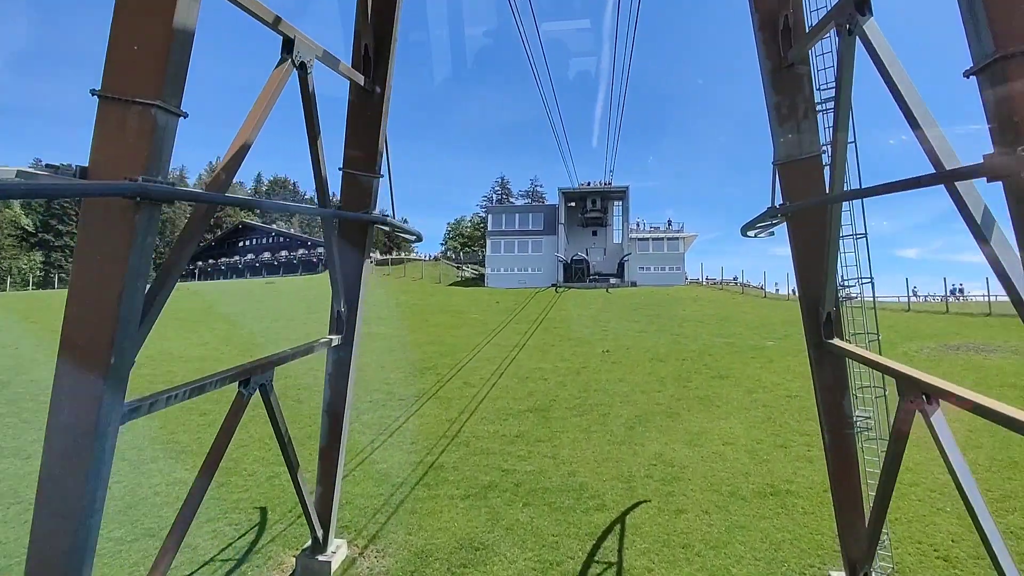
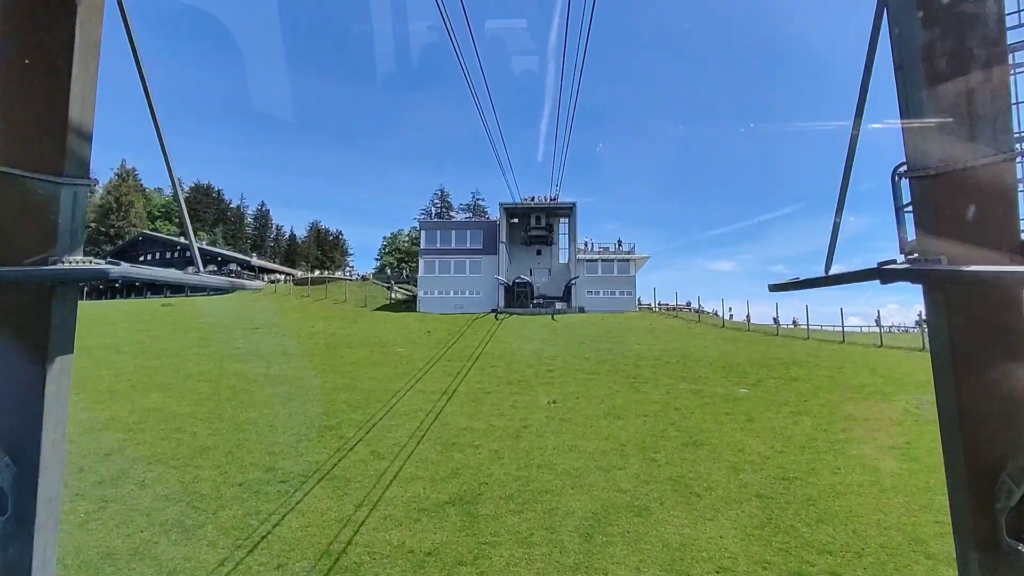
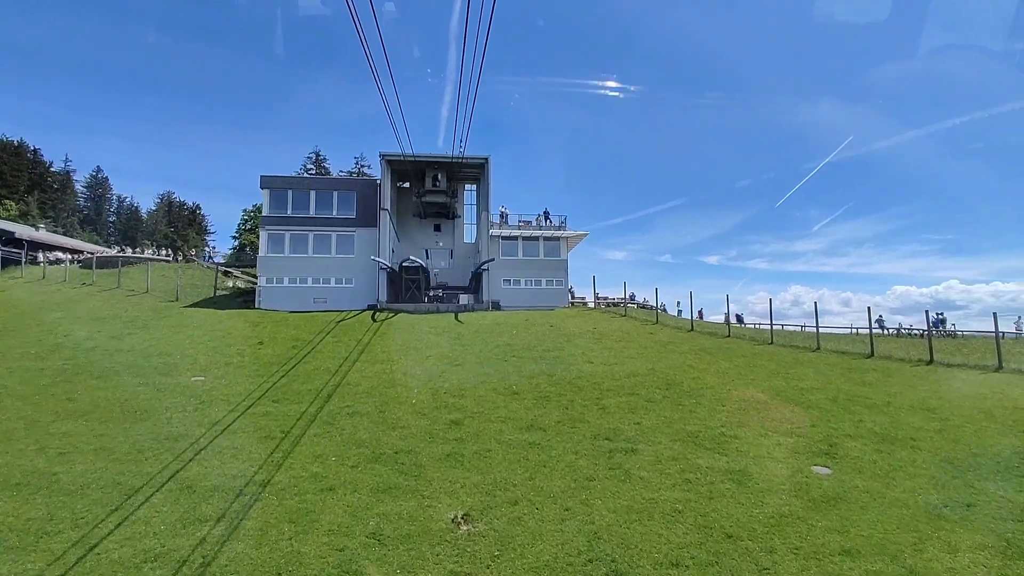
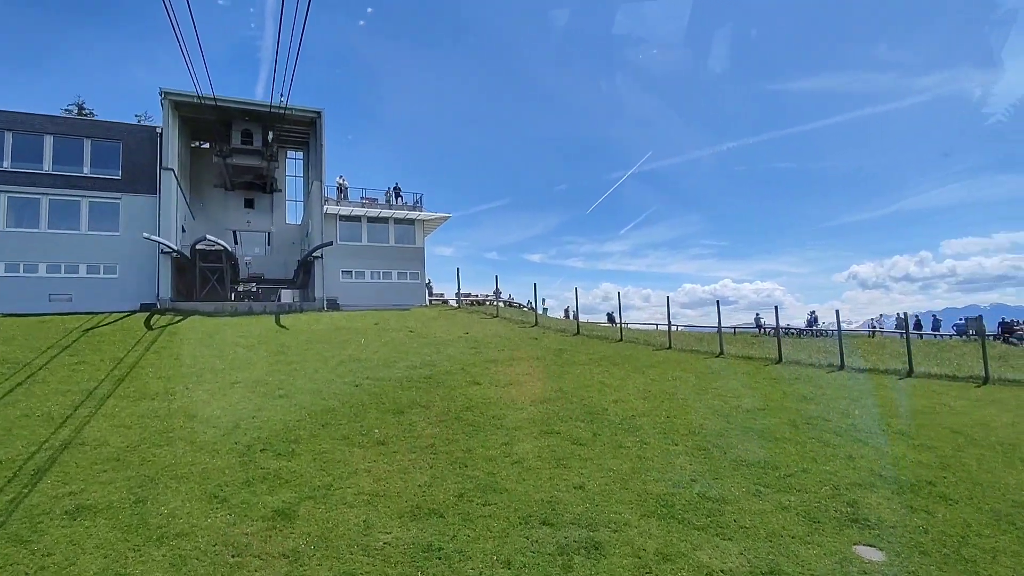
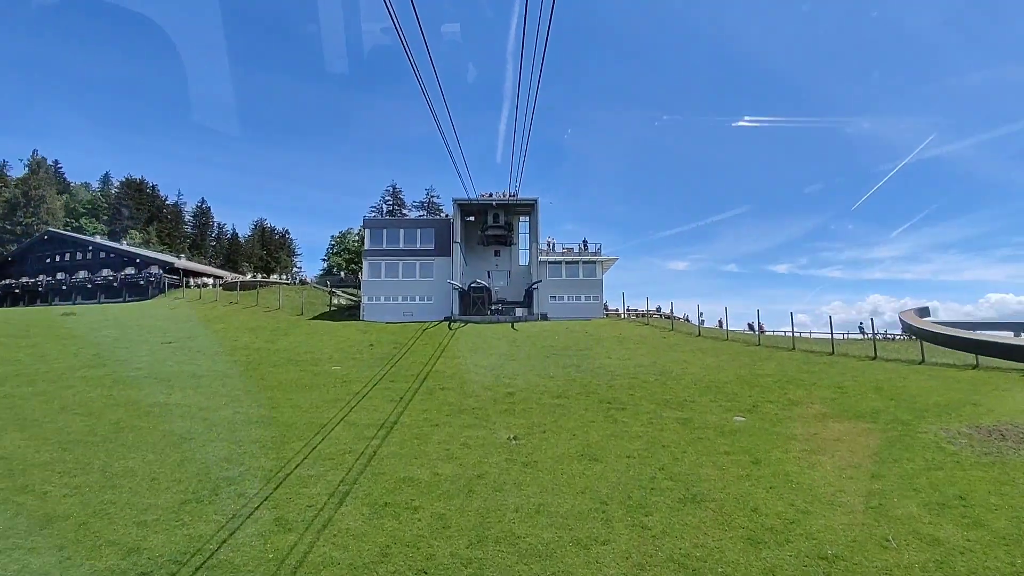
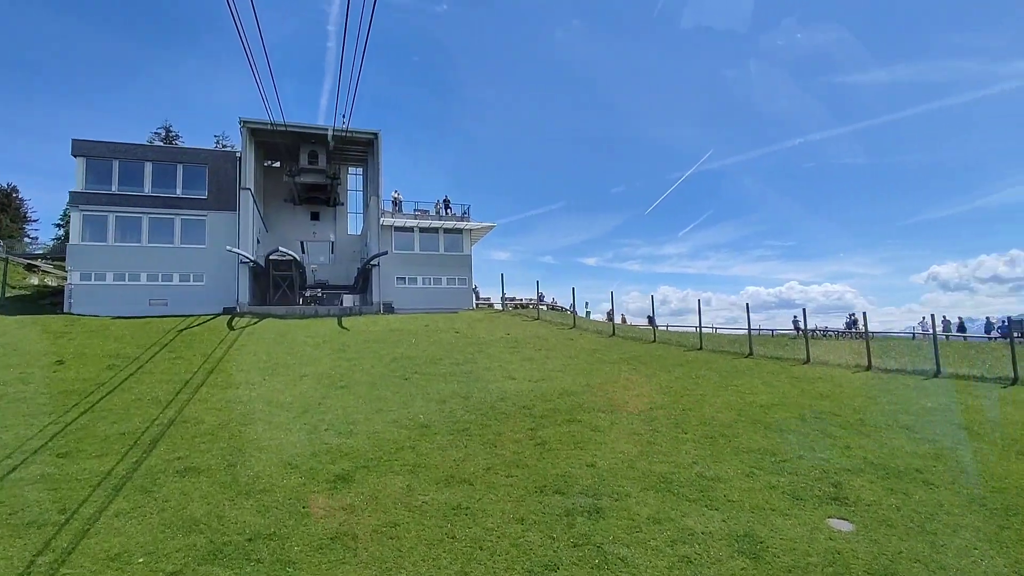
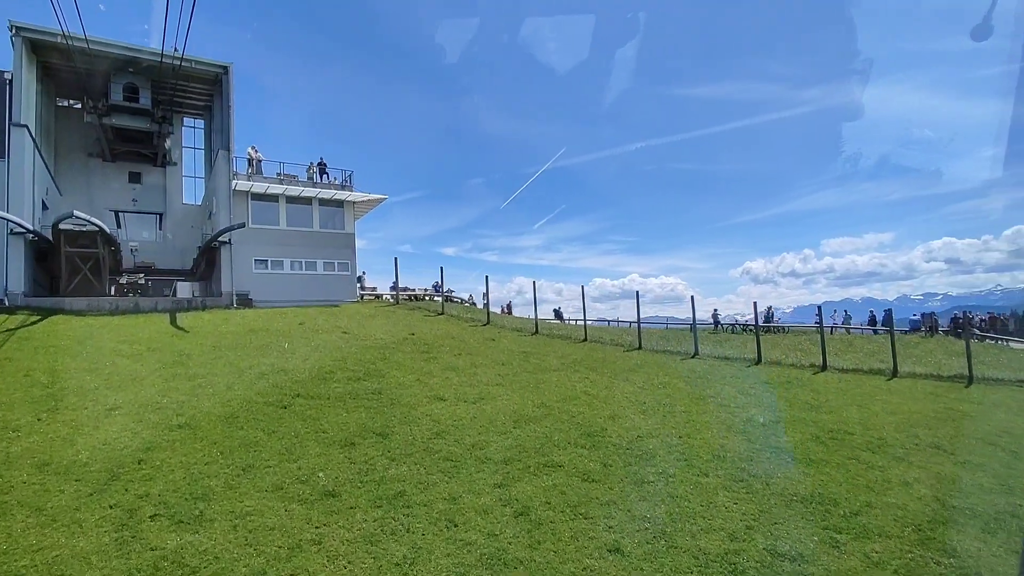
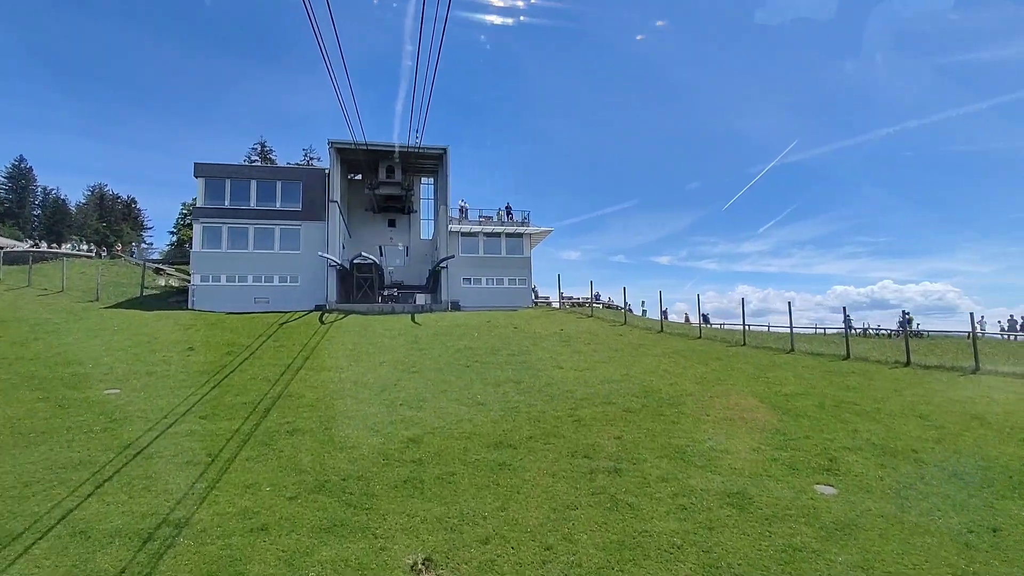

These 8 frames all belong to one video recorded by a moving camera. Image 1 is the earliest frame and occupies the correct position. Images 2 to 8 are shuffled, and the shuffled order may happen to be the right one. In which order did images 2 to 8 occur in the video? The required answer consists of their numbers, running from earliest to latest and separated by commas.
2, 5, 3, 8, 6, 4, 7
